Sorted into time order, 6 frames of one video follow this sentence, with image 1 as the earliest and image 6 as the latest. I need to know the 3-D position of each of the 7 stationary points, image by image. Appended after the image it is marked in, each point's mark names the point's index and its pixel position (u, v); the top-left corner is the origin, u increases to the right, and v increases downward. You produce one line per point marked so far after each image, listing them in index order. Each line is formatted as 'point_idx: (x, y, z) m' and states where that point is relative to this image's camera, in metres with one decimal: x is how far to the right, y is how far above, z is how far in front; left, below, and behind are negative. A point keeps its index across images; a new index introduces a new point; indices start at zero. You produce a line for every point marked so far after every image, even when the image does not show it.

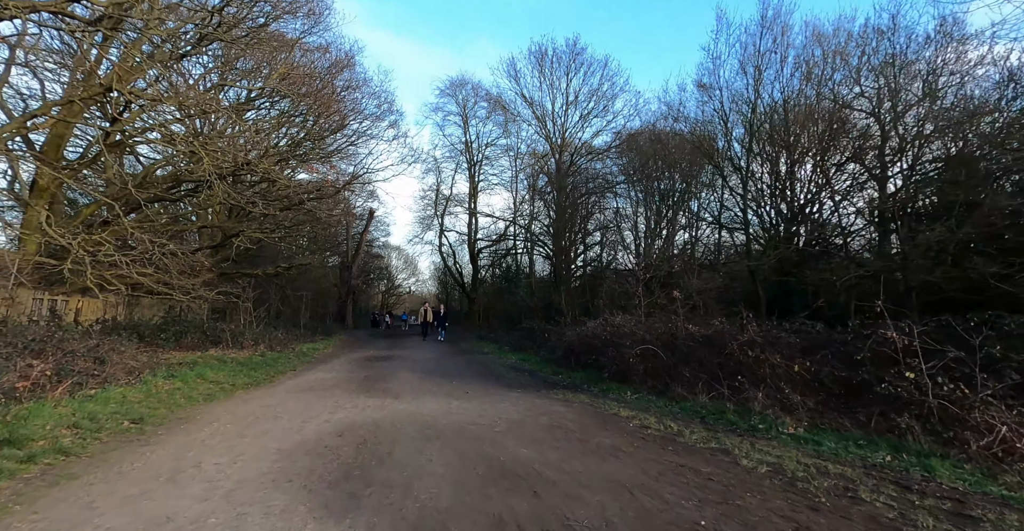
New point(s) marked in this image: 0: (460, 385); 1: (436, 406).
0: (-0.8, -1.7, +7.2) m
1: (-0.8, -1.6, +5.5) m
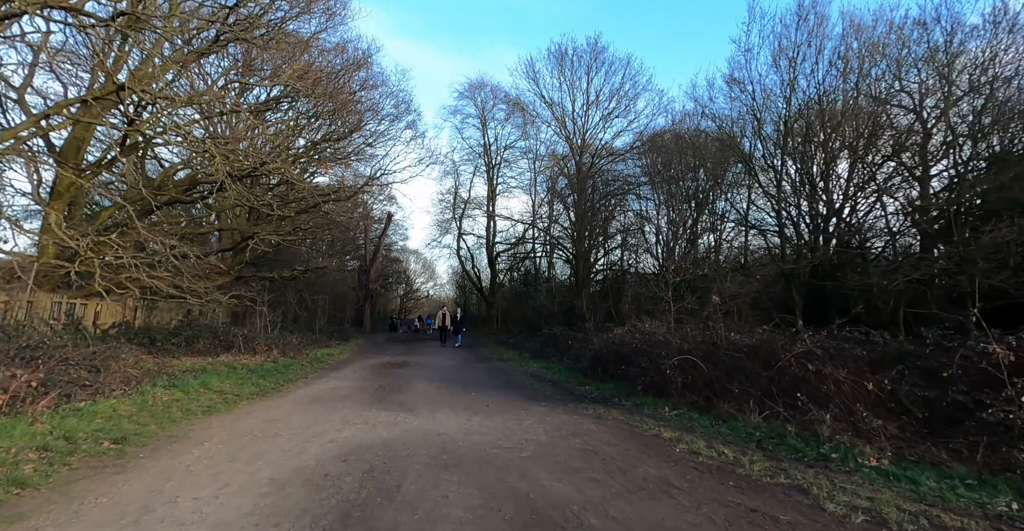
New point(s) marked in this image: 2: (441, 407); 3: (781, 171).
0: (-0.4, -1.8, +6.7) m
1: (-0.6, -1.6, +4.9) m
2: (-0.8, -1.7, +5.9) m
3: (+8.4, +2.9, +15.5) m
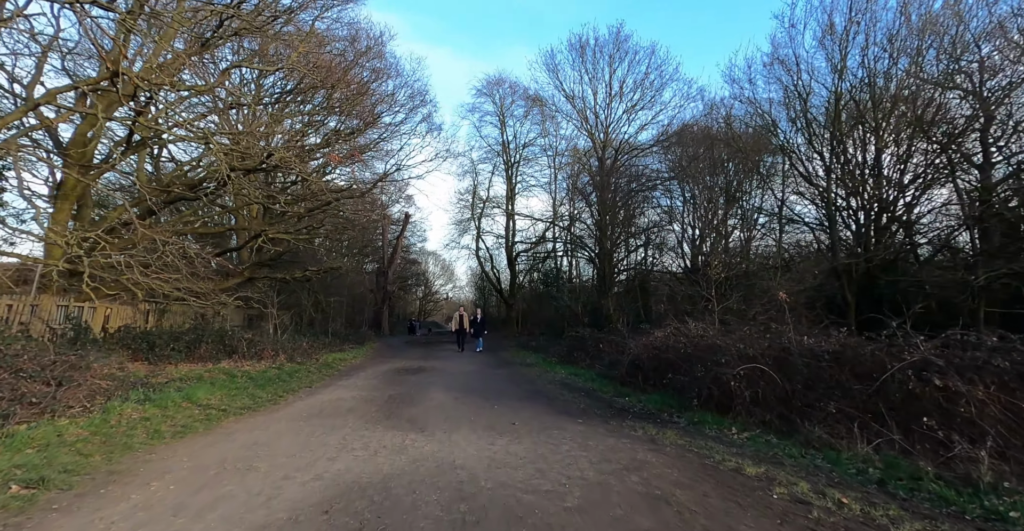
0: (-0.1, -1.7, +5.7) m
1: (-0.3, -1.5, +4.0) m
2: (-0.5, -1.6, +5.0) m
3: (+9.0, +3.0, +14.3) m
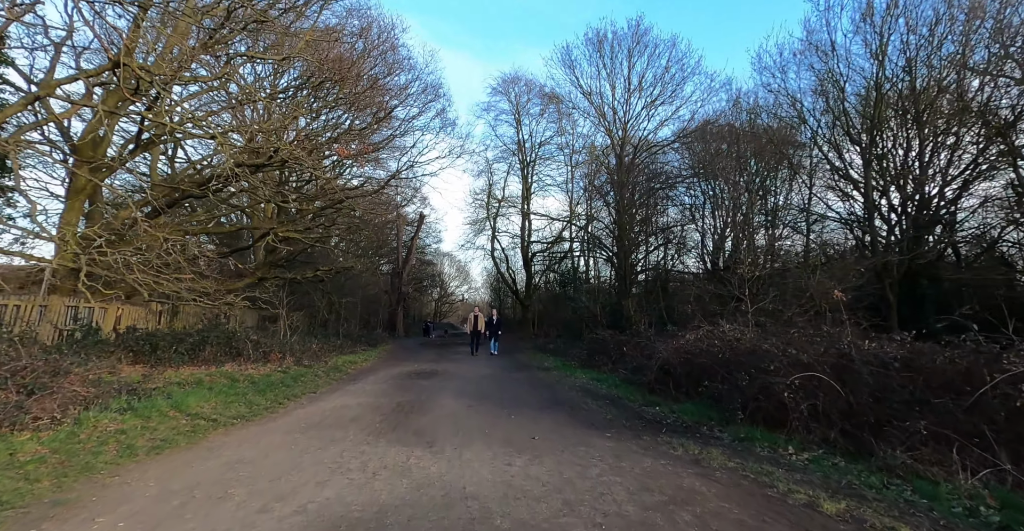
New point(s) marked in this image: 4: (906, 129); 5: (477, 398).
0: (+0.1, -1.6, +5.2) m
1: (-0.2, -1.4, +3.5) m
2: (-0.4, -1.6, +4.4) m
3: (+9.5, +3.0, +13.4) m
4: (+9.8, +3.4, +12.2) m
5: (-0.5, -1.8, +6.9) m
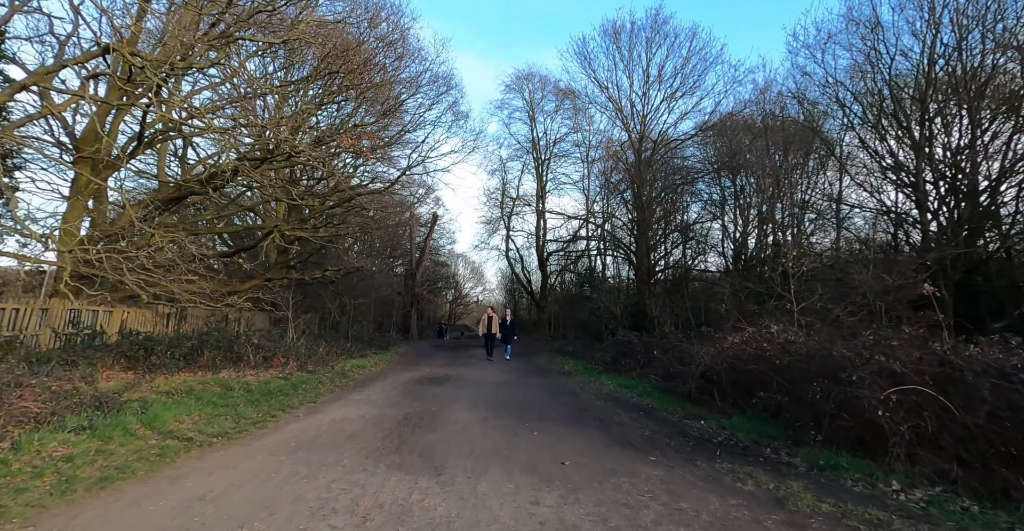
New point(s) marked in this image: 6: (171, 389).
0: (+0.3, -1.6, +4.4) m
1: (0.0, -1.4, +2.7) m
2: (-0.2, -1.5, +3.7) m
3: (+9.9, +3.1, +12.4) m
4: (+10.1, +3.6, +11.2) m
5: (-0.2, -1.8, +6.2) m
6: (-4.5, -1.6, +6.5) m
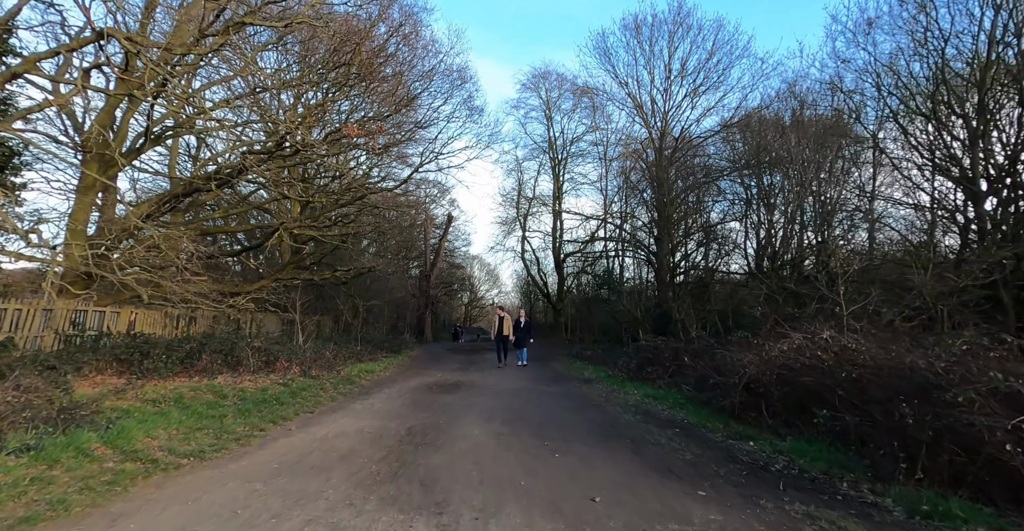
0: (+0.4, -1.5, +3.7) m
1: (+0.1, -1.3, +2.0) m
2: (-0.1, -1.4, +3.0) m
3: (+10.3, +3.1, +11.4) m
4: (+10.5, +3.6, +10.3) m
5: (0.0, -1.7, +5.5) m
6: (-4.3, -1.6, +6.0) m
